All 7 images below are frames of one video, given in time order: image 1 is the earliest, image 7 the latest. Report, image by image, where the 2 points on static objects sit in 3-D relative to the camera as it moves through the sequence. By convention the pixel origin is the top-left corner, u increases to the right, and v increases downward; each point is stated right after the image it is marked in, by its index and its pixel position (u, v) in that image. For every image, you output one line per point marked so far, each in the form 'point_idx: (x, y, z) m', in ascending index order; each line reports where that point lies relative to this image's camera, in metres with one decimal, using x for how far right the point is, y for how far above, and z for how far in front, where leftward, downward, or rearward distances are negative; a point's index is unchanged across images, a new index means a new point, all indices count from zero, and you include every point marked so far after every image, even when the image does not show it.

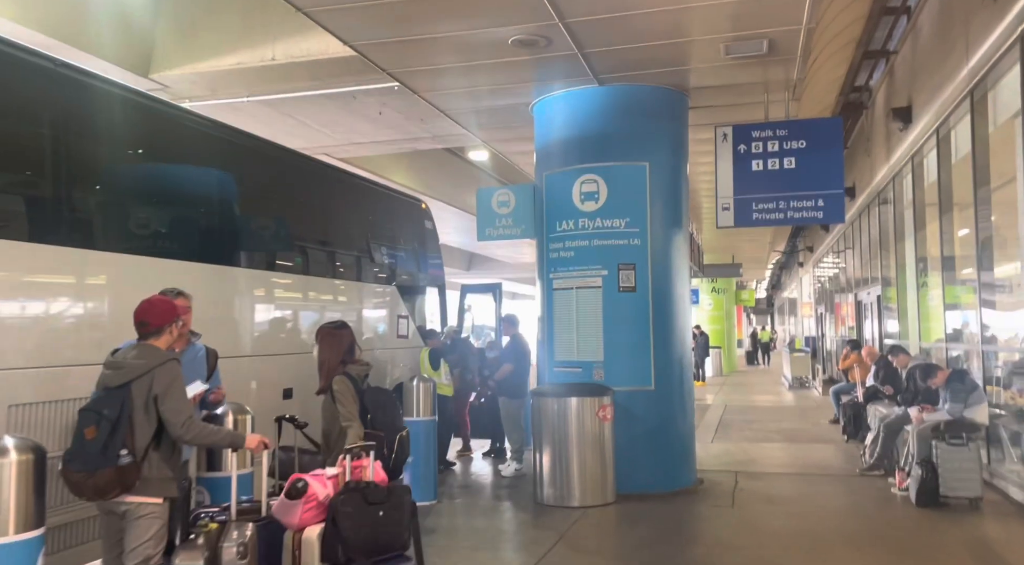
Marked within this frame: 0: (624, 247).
0: (+1.1, +0.3, +7.0) m
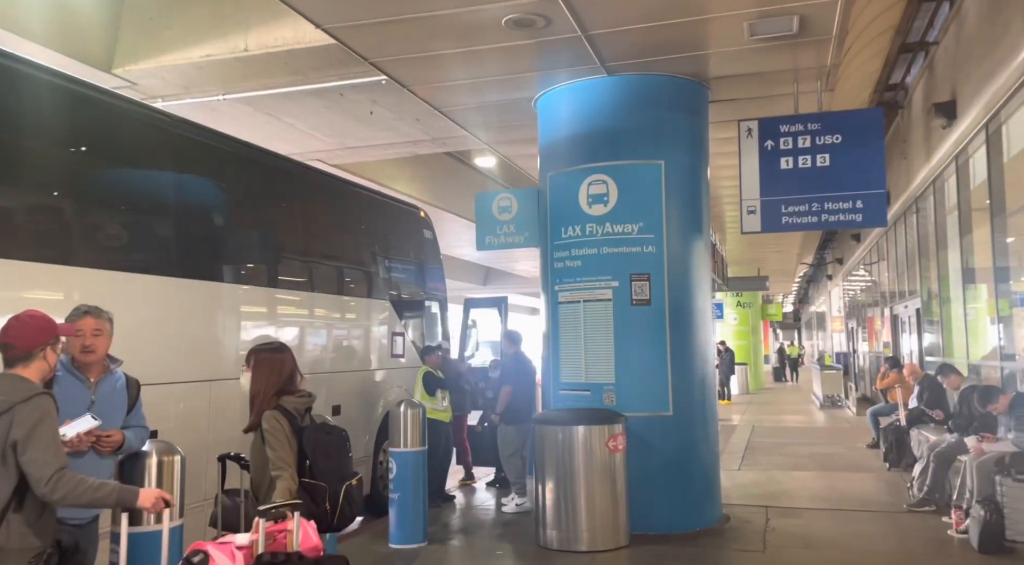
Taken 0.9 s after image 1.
0: (+1.1, +0.2, +6.2) m
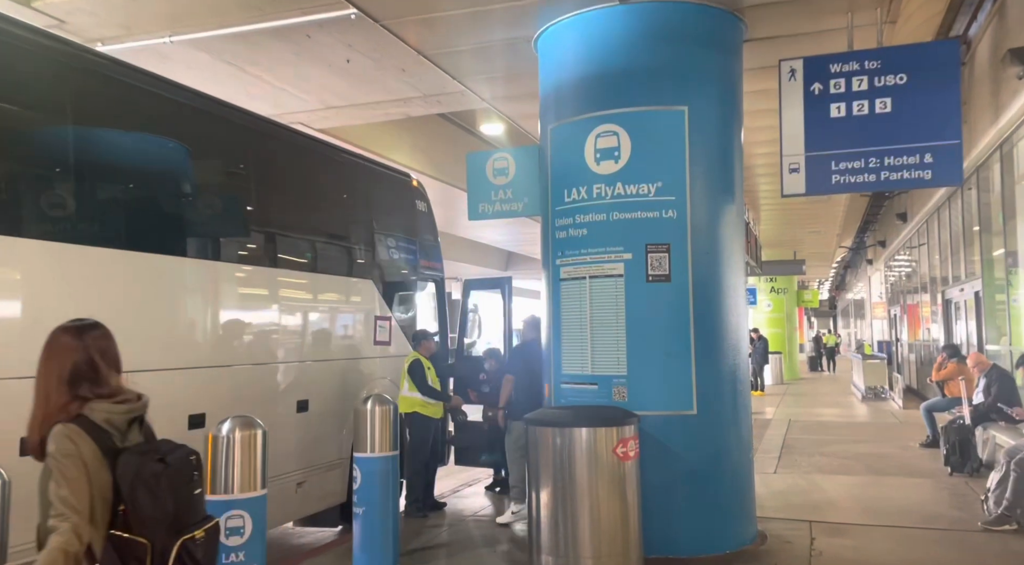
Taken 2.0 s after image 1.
0: (+1.0, +0.4, +5.2) m
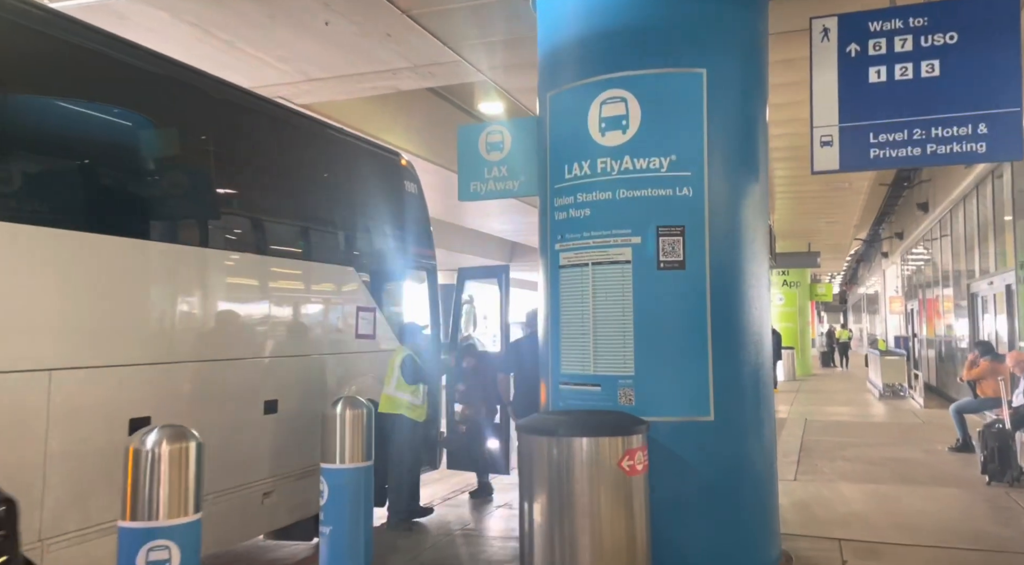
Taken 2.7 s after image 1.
0: (+0.9, +0.5, +4.5) m
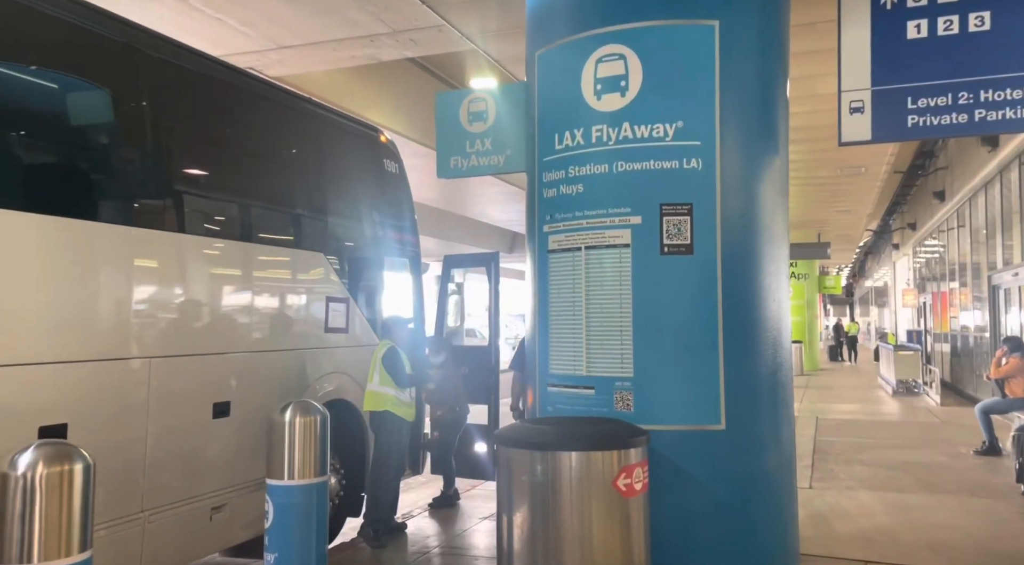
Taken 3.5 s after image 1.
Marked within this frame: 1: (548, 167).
0: (+0.8, +0.6, +3.9) m
1: (+0.2, +0.7, +4.2) m
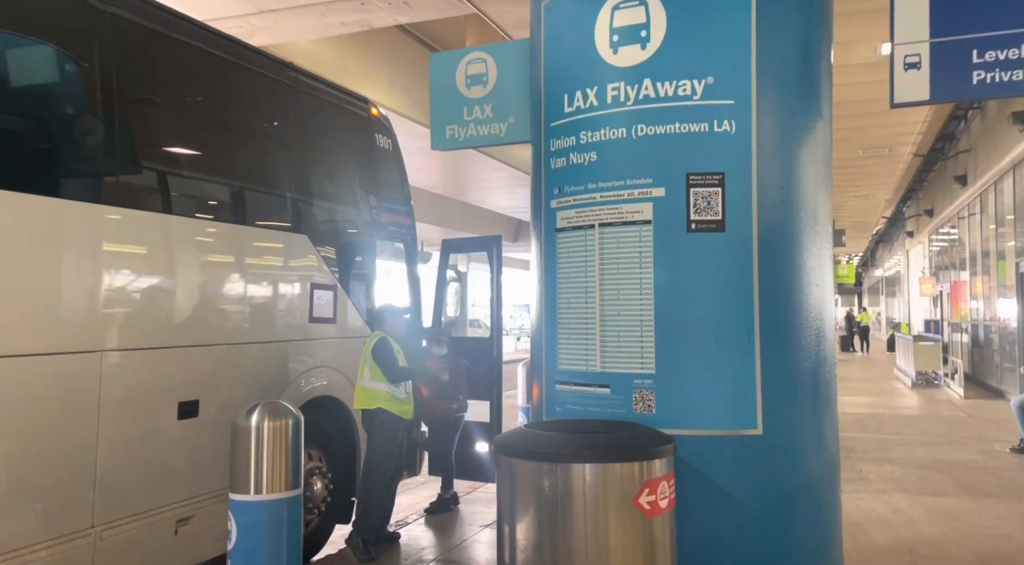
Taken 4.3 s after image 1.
0: (+0.9, +0.7, +3.4) m
1: (+0.2, +0.7, +3.7) m
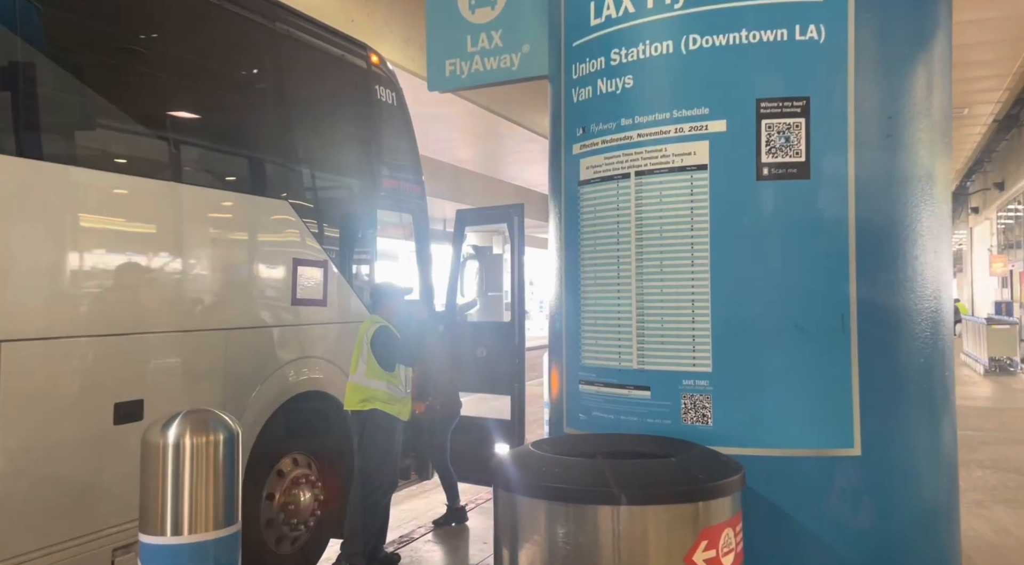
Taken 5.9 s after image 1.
0: (+0.9, +0.8, +2.5) m
1: (+0.3, +0.9, +2.8) m
